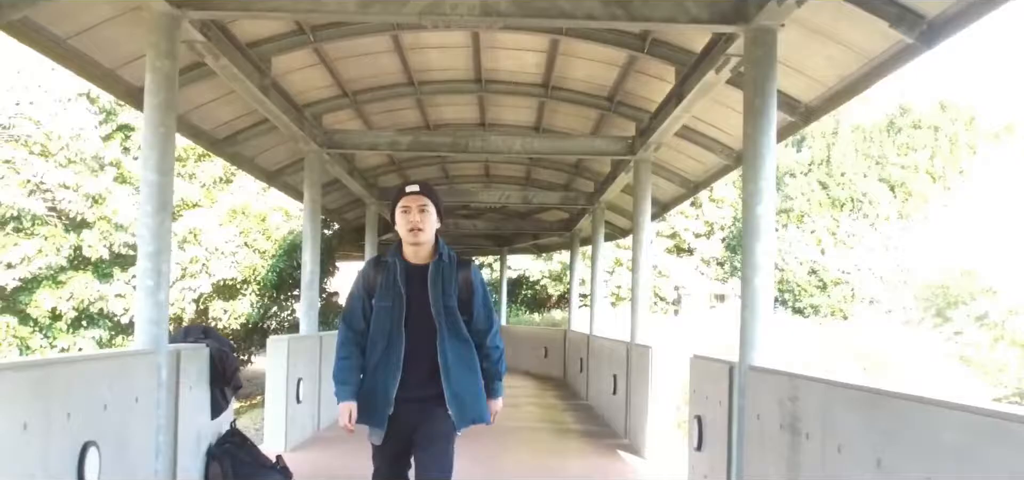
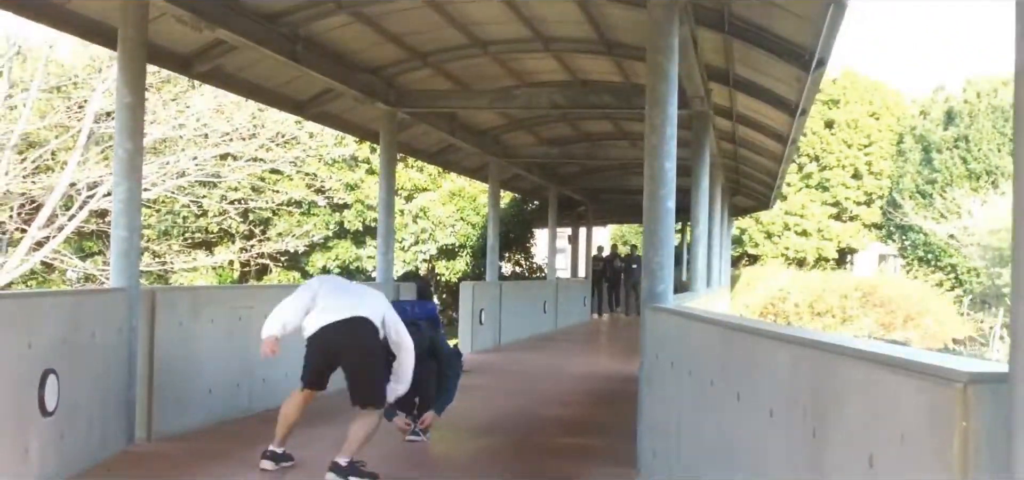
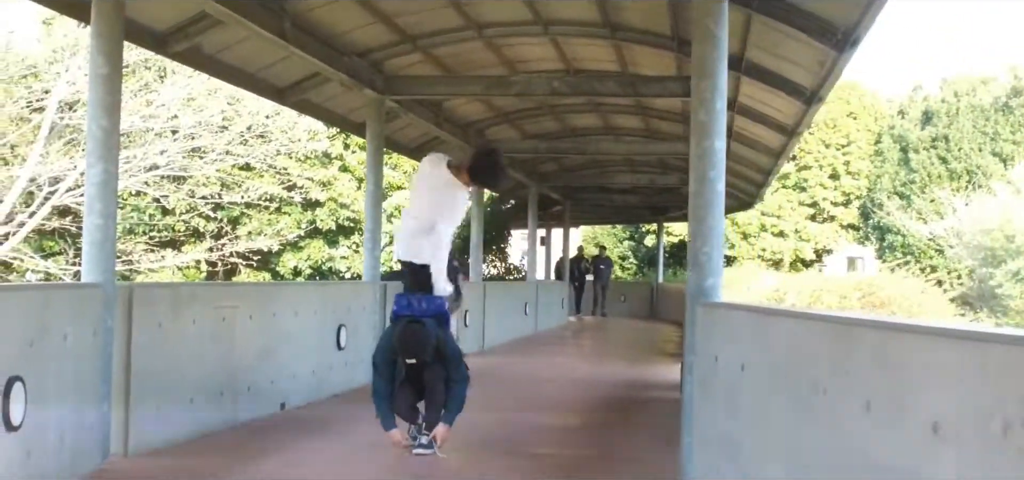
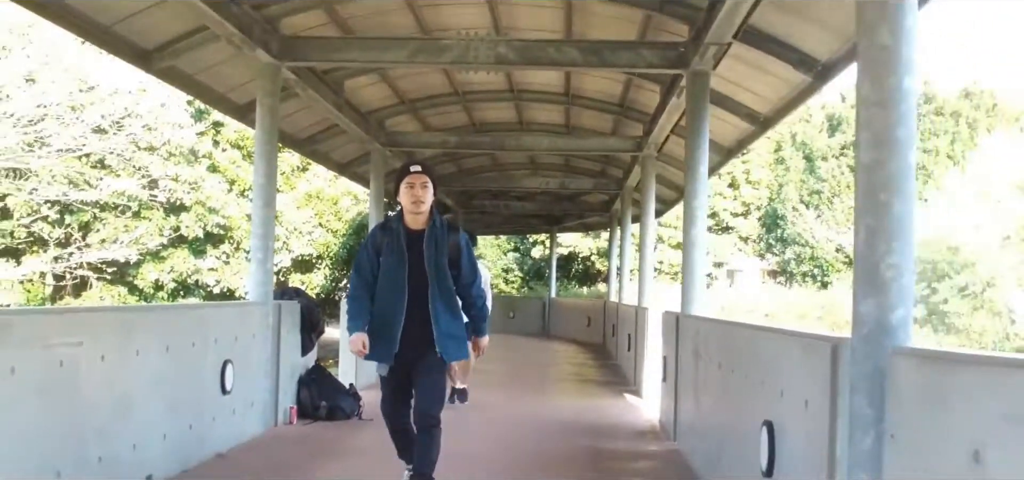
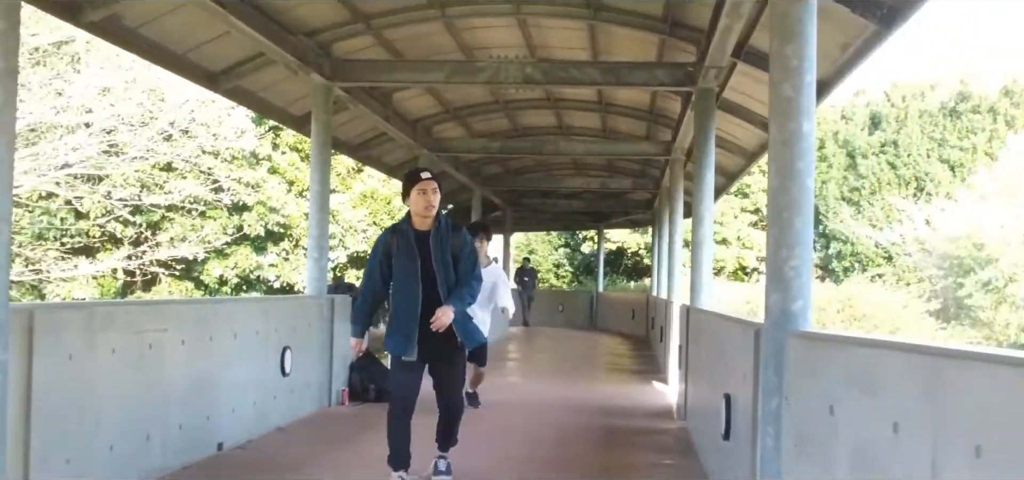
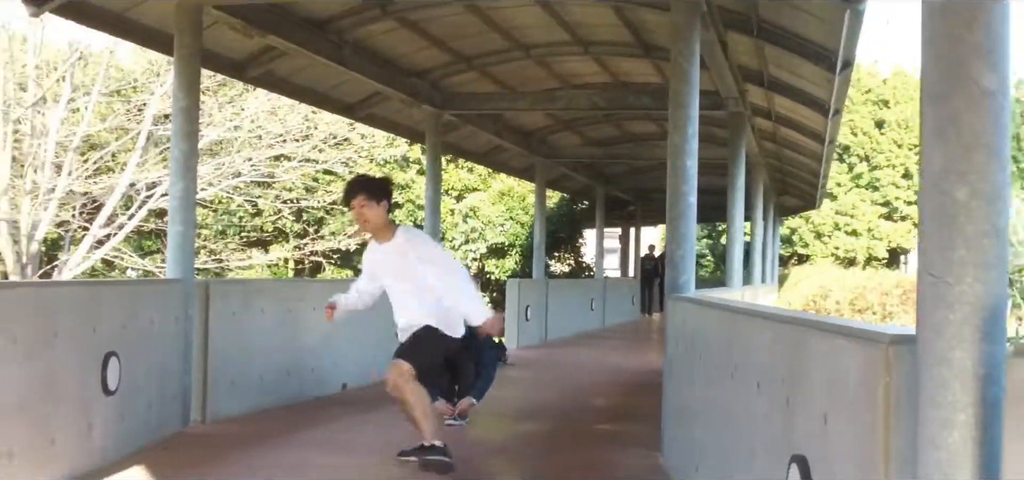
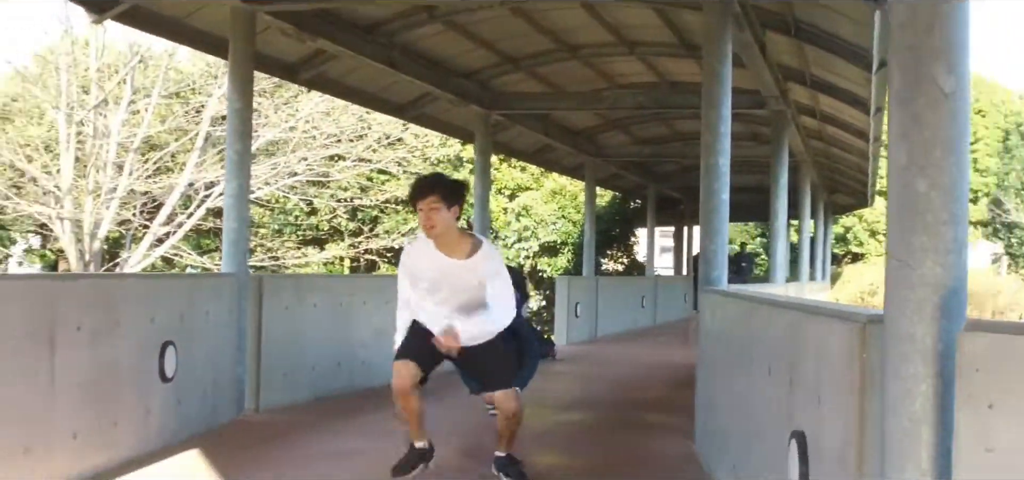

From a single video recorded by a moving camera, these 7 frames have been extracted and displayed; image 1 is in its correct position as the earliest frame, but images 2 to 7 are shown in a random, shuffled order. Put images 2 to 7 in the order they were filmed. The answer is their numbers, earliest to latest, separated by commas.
4, 5, 3, 2, 6, 7
